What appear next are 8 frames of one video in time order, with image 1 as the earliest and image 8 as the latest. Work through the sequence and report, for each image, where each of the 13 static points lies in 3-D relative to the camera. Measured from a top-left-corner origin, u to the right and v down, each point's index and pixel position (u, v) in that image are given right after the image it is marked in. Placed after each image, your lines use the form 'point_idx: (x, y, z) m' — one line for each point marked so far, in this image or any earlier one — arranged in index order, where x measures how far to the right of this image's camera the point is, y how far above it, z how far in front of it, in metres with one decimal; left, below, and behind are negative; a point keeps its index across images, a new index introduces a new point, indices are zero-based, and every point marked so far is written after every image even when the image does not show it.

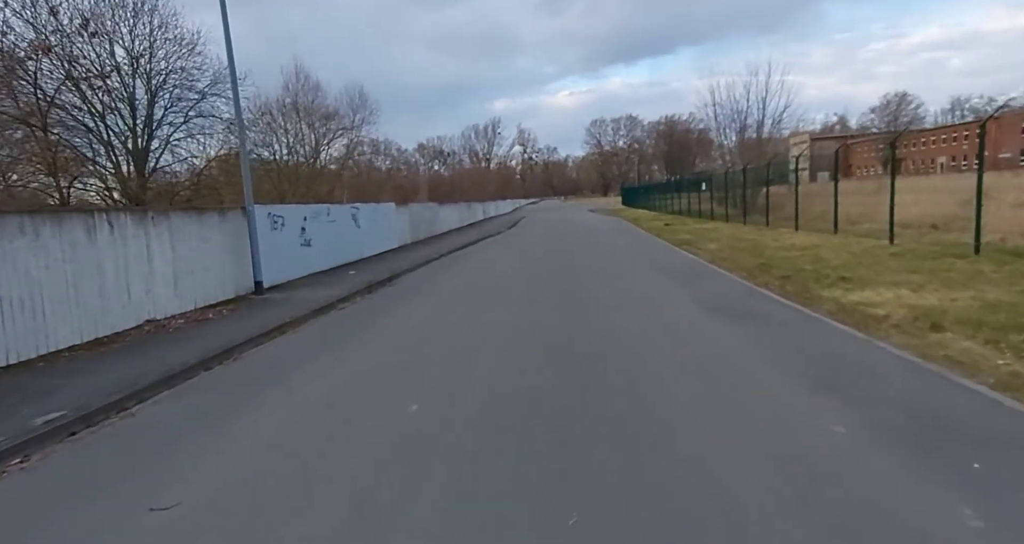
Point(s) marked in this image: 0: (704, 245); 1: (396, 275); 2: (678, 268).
0: (+5.6, +0.8, +17.6) m
1: (-3.0, -0.1, +15.2) m
2: (+3.8, +0.1, +13.9) m
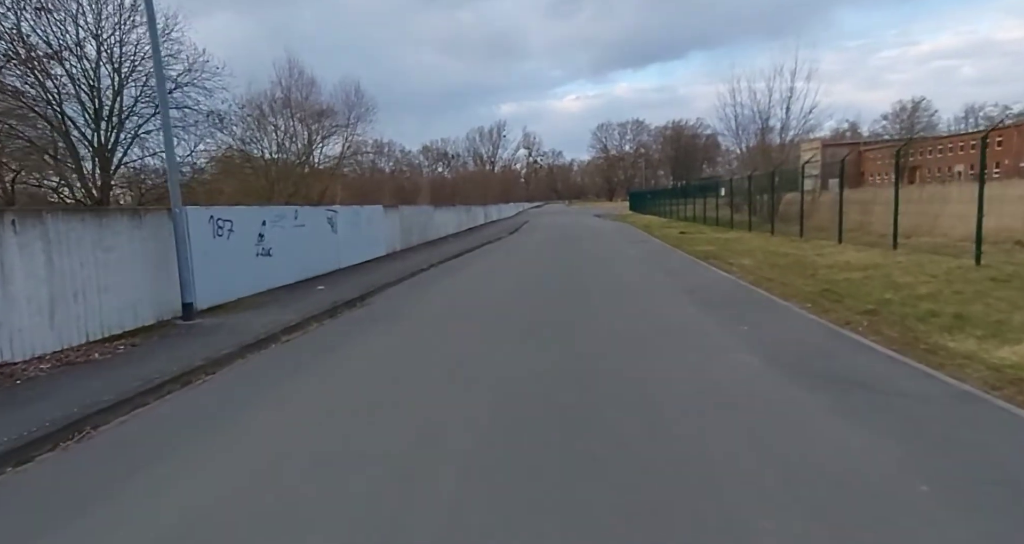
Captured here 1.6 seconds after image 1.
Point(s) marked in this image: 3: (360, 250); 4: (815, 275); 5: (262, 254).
0: (+5.6, +0.3, +15.2) m
1: (-3.0, -0.4, +12.8) m
2: (+3.7, -0.3, +11.5) m
3: (-4.8, +0.6, +18.7) m
4: (+5.7, -0.1, +11.4) m
5: (-5.1, +0.4, +12.2) m
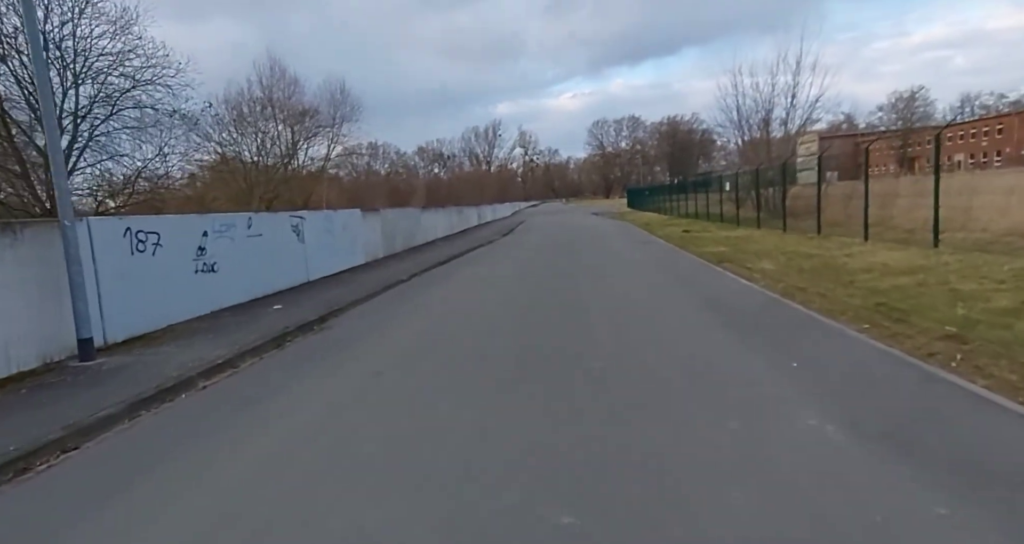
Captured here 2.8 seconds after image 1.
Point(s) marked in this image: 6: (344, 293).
0: (+5.3, +0.2, +13.4) m
1: (-3.3, -0.7, +11.0) m
2: (+3.5, -0.5, +9.7) m
3: (-5.1, +0.3, +16.9) m
4: (+5.5, -0.2, +9.6) m
5: (-5.3, 0.0, +10.4) m
6: (-3.7, -0.5, +13.4) m
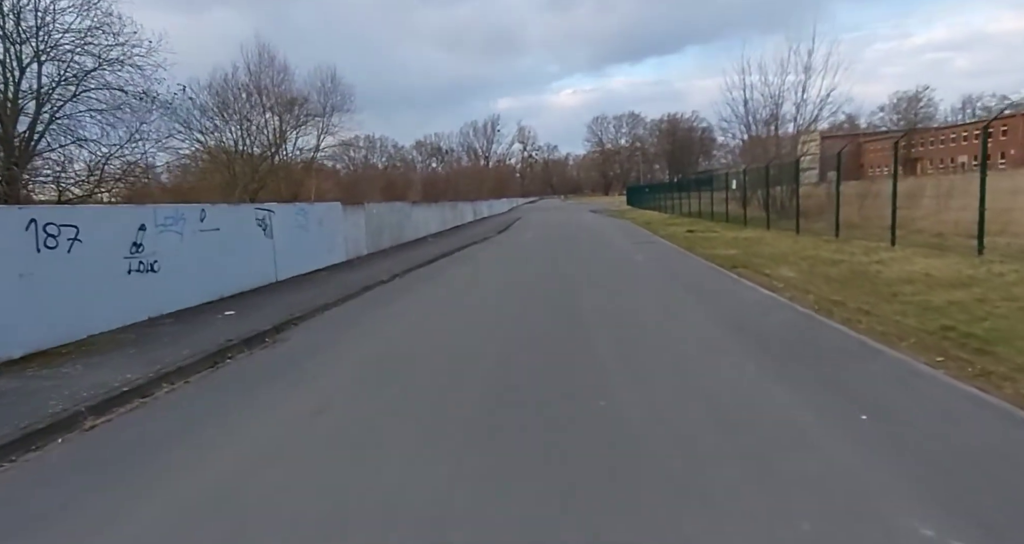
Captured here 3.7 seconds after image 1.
0: (+5.1, +0.1, +12.0) m
1: (-3.5, -0.7, +9.6) m
2: (+3.3, -0.6, +8.3) m
3: (-5.3, +0.3, +15.5) m
4: (+5.3, -0.3, +8.2) m
5: (-5.5, 0.0, +9.0) m
6: (-3.9, -0.5, +11.9) m
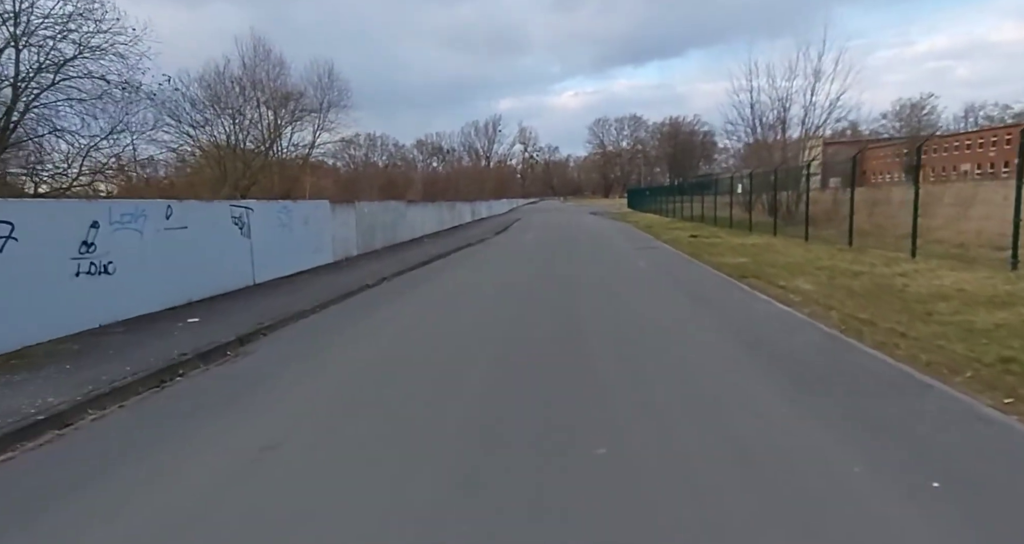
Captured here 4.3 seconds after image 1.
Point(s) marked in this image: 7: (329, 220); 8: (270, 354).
0: (+5.0, -0.1, +11.2) m
1: (-3.6, -0.8, +8.7) m
2: (+3.2, -0.8, +7.5) m
3: (-5.4, +0.3, +14.6) m
4: (+5.1, -0.5, +7.4) m
5: (-5.6, 0.0, +8.1) m
6: (-4.1, -0.5, +11.1) m
7: (-5.3, +1.5, +17.4) m
8: (-3.1, -1.0, +7.8) m
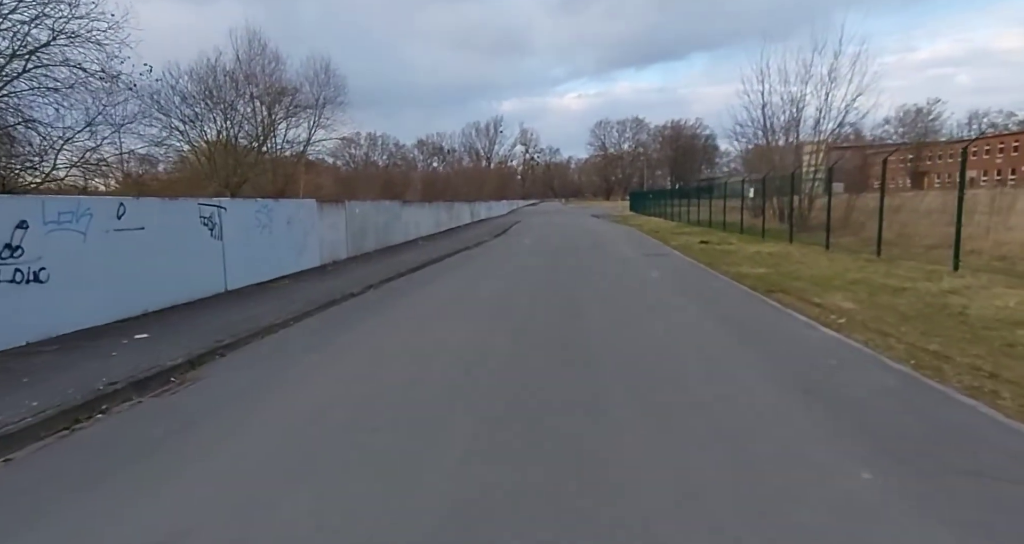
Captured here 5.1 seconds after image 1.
0: (+5.0, -0.4, +10.0) m
1: (-3.6, -0.9, +7.5) m
2: (+3.1, -1.0, +6.2) m
3: (-5.4, +0.2, +13.4) m
4: (+5.1, -0.8, +6.2) m
5: (-5.6, -0.1, +6.9) m
6: (-4.1, -0.6, +9.8) m
7: (-5.3, +1.4, +16.1) m
8: (-3.1, -1.1, +6.5) m
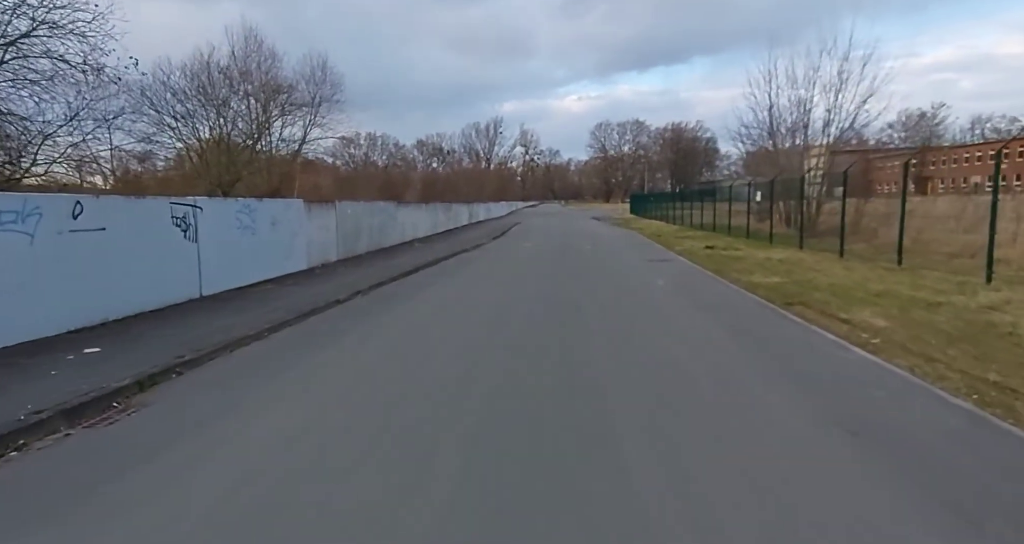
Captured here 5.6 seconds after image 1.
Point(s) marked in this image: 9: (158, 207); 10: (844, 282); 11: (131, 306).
0: (+4.9, -0.5, +9.1) m
1: (-3.7, -1.0, +6.7) m
2: (+3.1, -1.1, +5.4) m
3: (-5.5, +0.1, +12.6) m
4: (+5.1, -0.9, +5.3) m
5: (-5.7, -0.2, +6.0) m
6: (-4.1, -0.7, +9.0) m
7: (-5.3, +1.3, +15.3) m
8: (-3.2, -1.2, +5.7) m
9: (-5.6, +1.1, +9.5) m
10: (+6.4, -0.2, +11.7) m
11: (-5.6, -0.5, +8.9) m
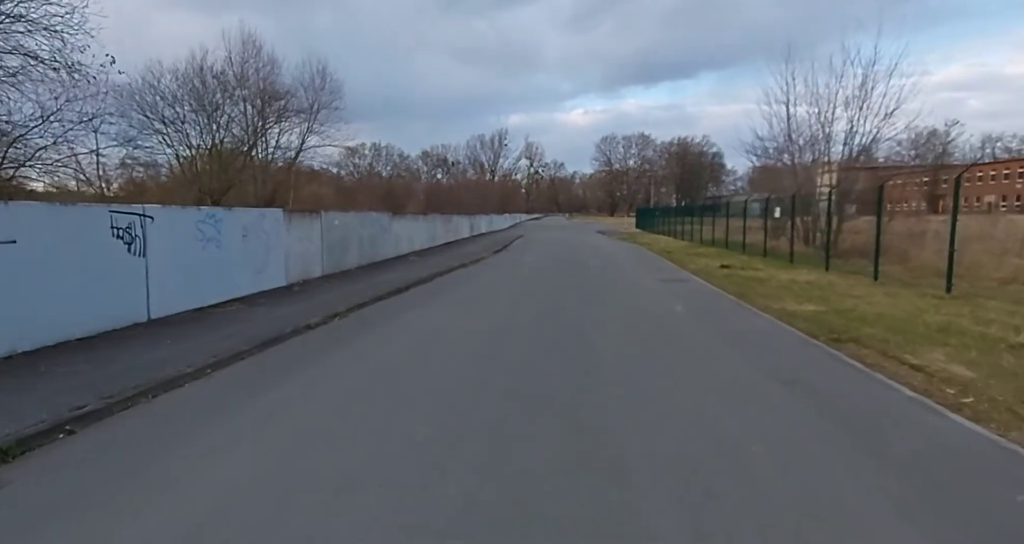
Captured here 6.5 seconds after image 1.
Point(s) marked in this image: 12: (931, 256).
0: (+4.9, -1.0, +7.6) m
1: (-3.7, -1.3, +5.2) m
2: (+3.0, -1.4, +3.9) m
3: (-5.5, -0.2, +11.1) m
4: (+5.0, -1.3, +3.8) m
5: (-5.7, -0.4, +4.6) m
6: (-4.2, -1.0, +7.5) m
7: (-5.3, +0.9, +13.9) m
8: (-3.2, -1.4, +4.2) m
9: (-5.6, +0.8, +8.1) m
10: (+6.4, -0.7, +10.2) m
11: (-5.7, -0.7, +7.5) m
12: (+13.8, +0.6, +20.1) m
